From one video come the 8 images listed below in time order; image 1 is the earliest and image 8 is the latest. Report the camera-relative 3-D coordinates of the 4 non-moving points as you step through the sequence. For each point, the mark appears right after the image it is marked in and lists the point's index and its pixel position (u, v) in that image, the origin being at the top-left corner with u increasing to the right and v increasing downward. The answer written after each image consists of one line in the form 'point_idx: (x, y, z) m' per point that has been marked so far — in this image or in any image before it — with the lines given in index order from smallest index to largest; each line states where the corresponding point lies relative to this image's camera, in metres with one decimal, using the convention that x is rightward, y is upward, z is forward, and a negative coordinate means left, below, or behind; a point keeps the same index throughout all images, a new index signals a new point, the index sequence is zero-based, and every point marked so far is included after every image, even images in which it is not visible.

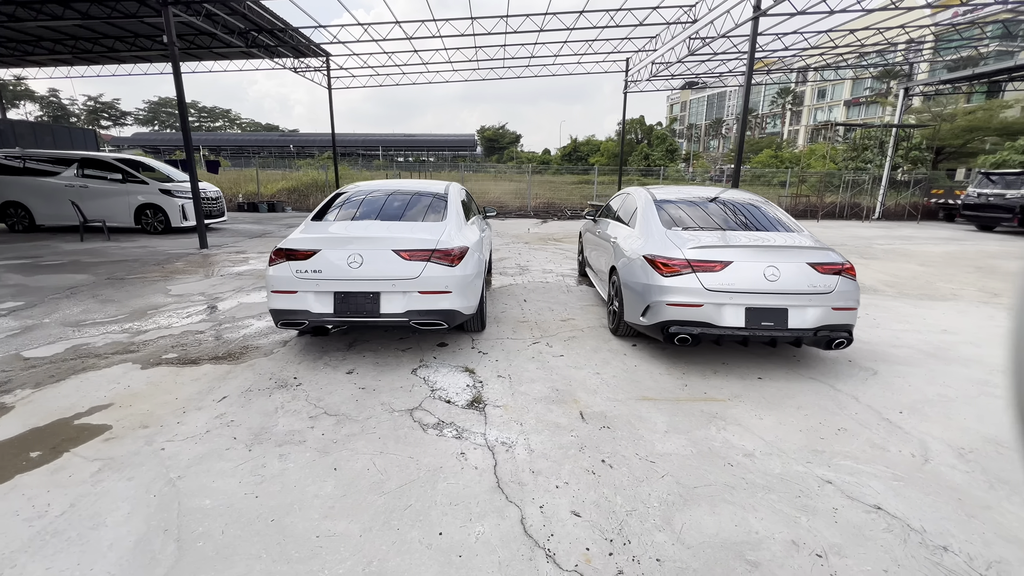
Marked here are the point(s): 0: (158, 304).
0: (-4.3, -0.2, +5.5) m
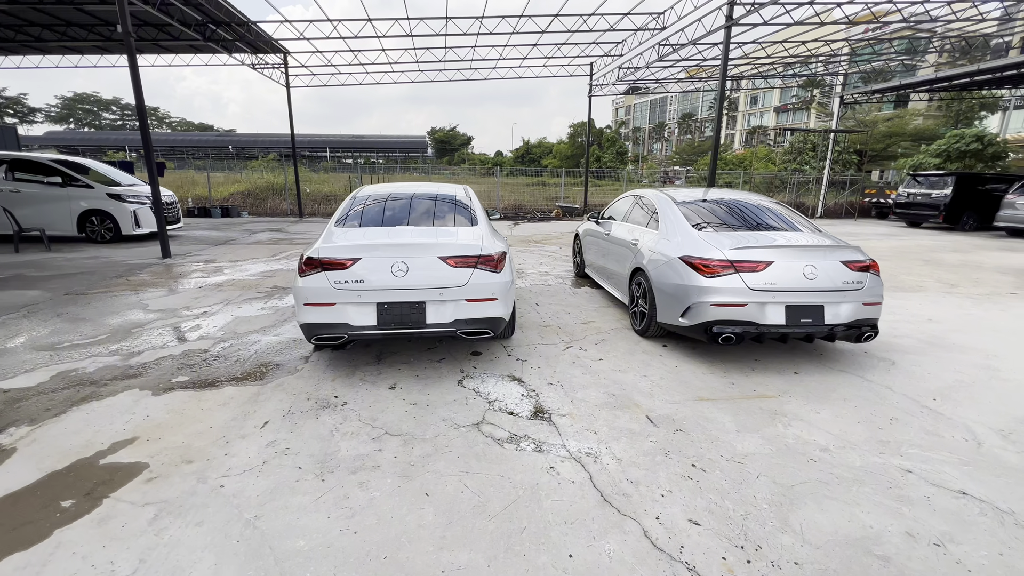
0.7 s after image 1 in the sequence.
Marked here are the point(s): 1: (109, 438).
0: (-4.1, -0.4, +5.0) m
1: (-2.5, -0.9, +2.8) m
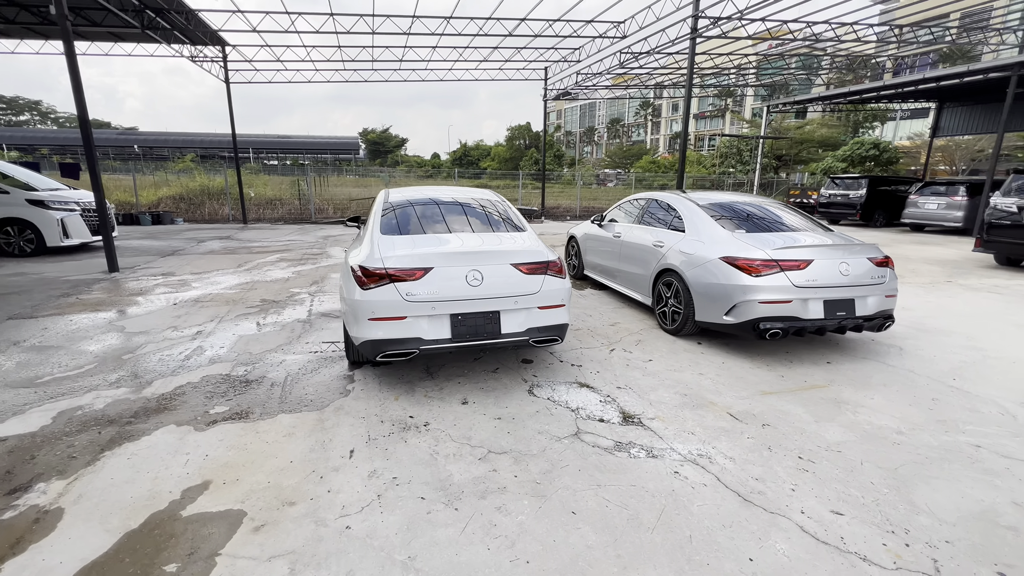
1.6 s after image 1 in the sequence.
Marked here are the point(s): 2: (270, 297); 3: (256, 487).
0: (-3.7, -0.6, +4.4) m
1: (-1.8, -1.1, +2.4) m
2: (-3.3, -0.1, +6.2) m
3: (-1.3, -1.1, +2.4) m
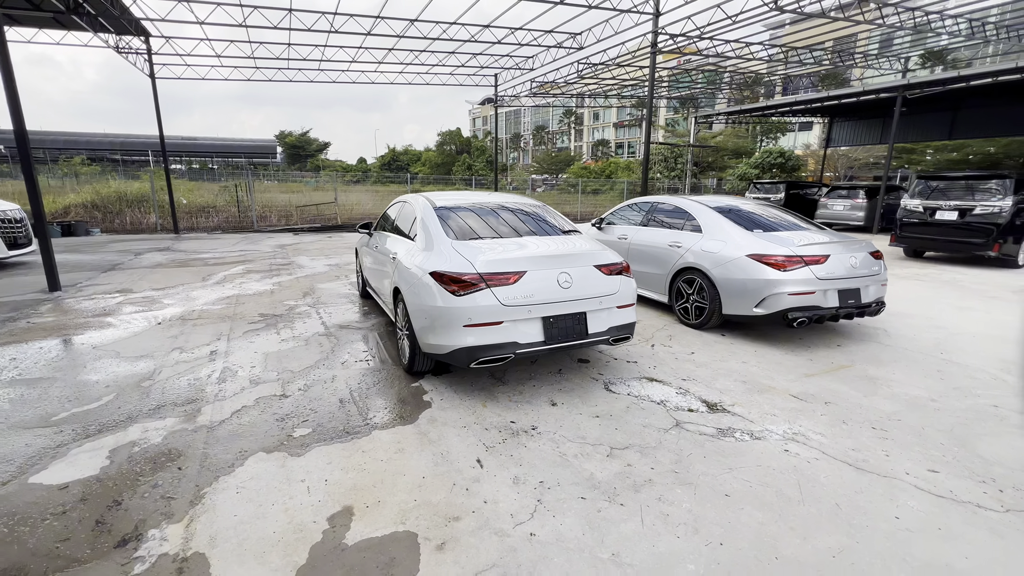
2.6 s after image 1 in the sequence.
0: (-3.2, -0.7, +3.8) m
1: (-1.0, -1.1, +2.2) m
2: (-3.1, -0.3, +5.7) m
3: (-0.5, -1.1, +2.3) m
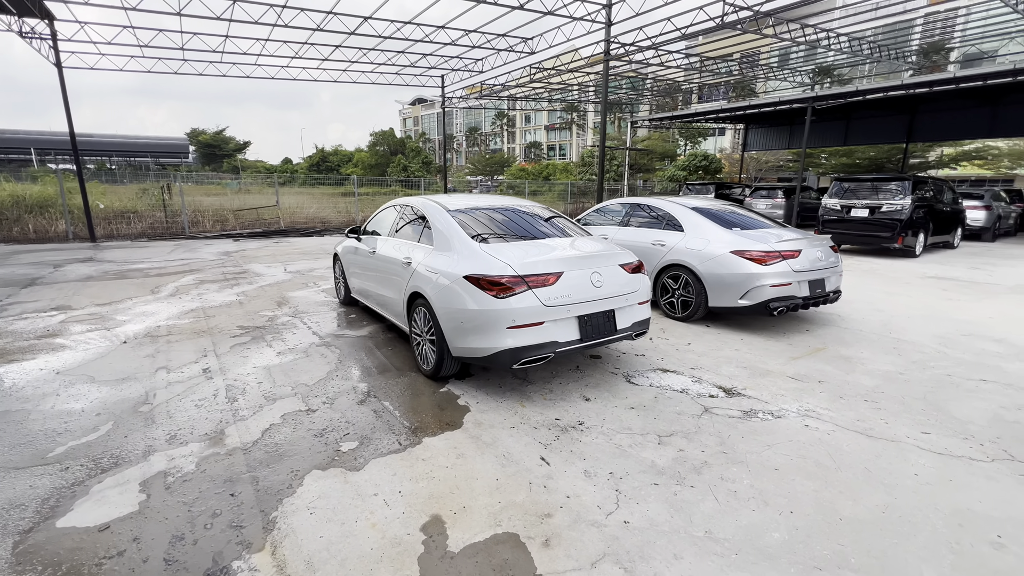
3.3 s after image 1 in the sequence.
0: (-2.9, -0.8, +3.5) m
1: (-0.5, -1.1, +2.2) m
2: (-3.2, -0.4, +5.3) m
3: (-0.1, -1.1, +2.3) m
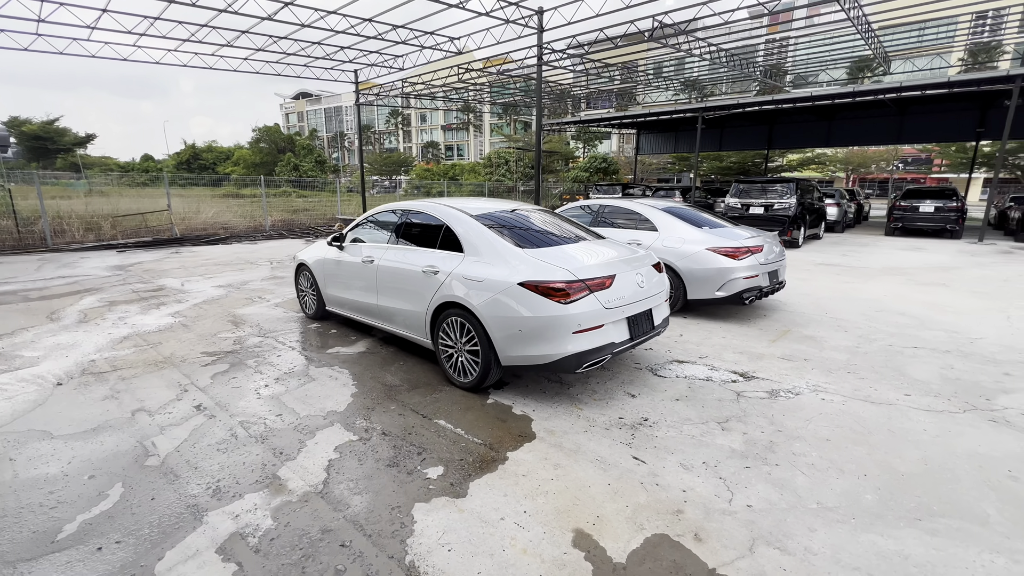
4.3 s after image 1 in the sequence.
0: (-2.5, -1.0, +2.8) m
1: (+0.2, -1.2, +2.1) m
2: (-3.1, -0.6, +4.6) m
3: (+0.6, -1.1, +2.3) m
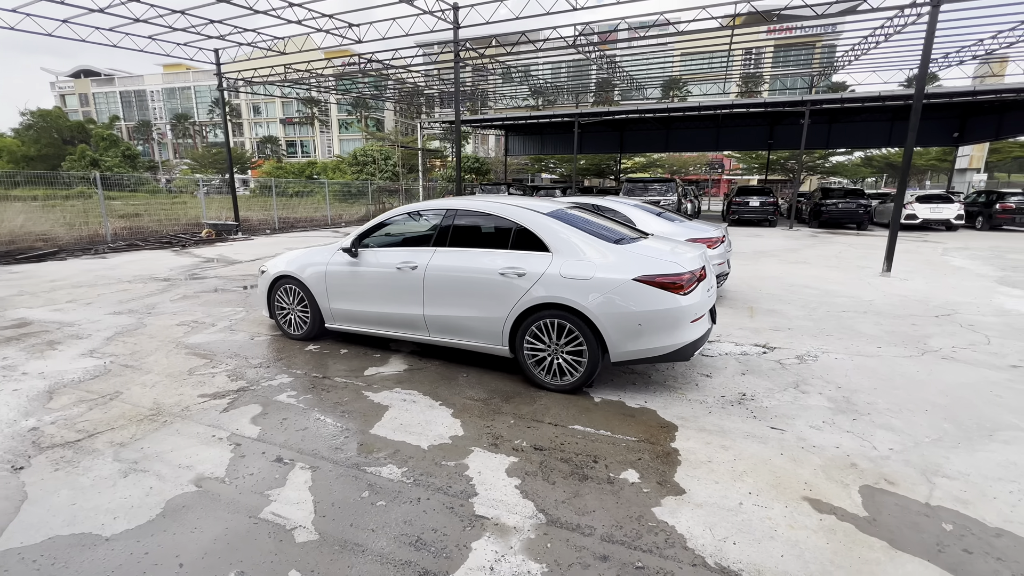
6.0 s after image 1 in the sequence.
0: (-1.3, -1.1, +2.1) m
1: (+1.5, -1.1, +2.2) m
2: (-2.5, -0.8, +3.6) m
3: (+1.8, -1.1, +2.6) m
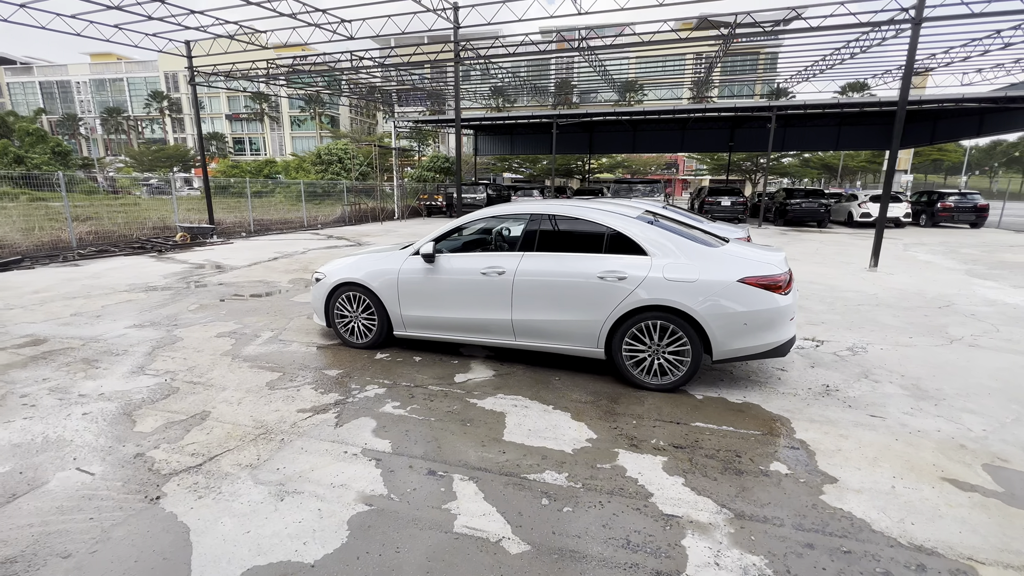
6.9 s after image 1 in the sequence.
0: (-0.3, -1.2, +2.1) m
1: (+2.4, -1.1, +2.5) m
2: (-1.7, -0.9, +3.4) m
3: (+2.7, -1.0, +2.8) m
